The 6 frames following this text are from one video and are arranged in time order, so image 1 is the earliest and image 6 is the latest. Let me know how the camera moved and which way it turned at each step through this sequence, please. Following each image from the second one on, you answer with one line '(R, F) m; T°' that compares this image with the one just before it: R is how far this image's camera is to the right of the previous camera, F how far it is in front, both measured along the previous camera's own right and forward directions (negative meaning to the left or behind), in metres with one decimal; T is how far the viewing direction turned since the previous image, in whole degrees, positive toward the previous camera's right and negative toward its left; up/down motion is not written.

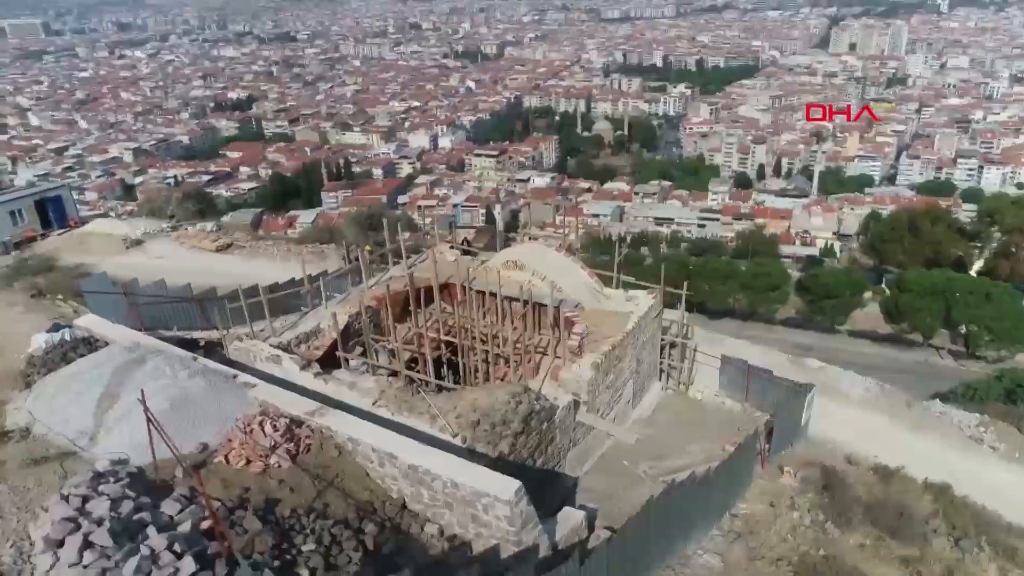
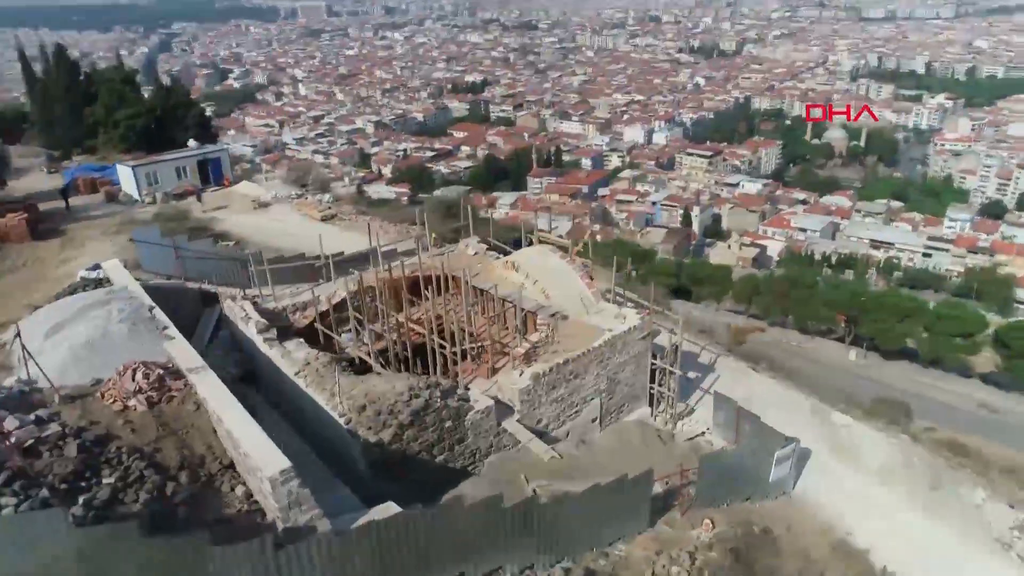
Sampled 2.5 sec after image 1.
(+3.3, +0.4) m; -16°
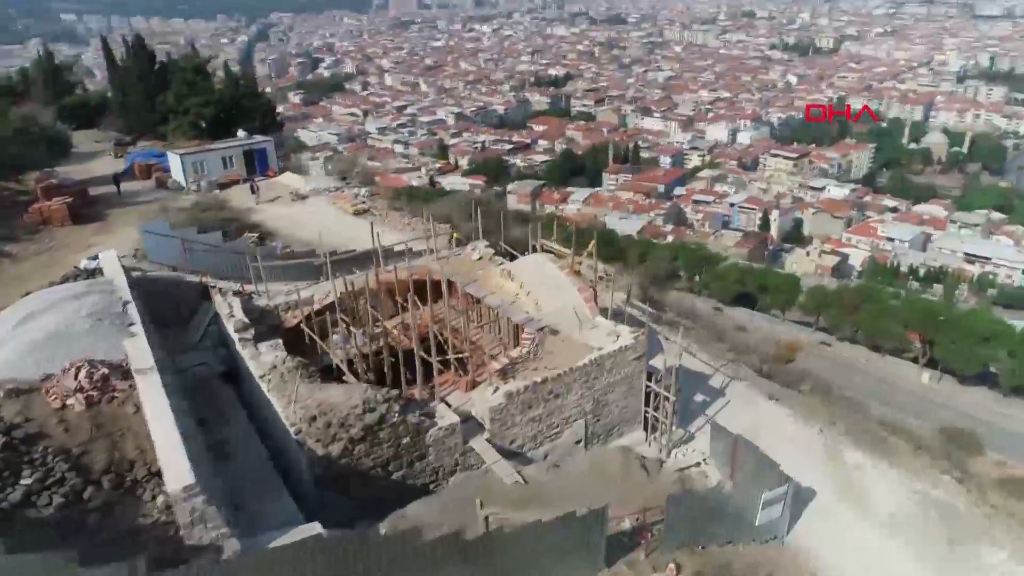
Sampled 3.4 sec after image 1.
(+1.2, +0.5) m; -6°
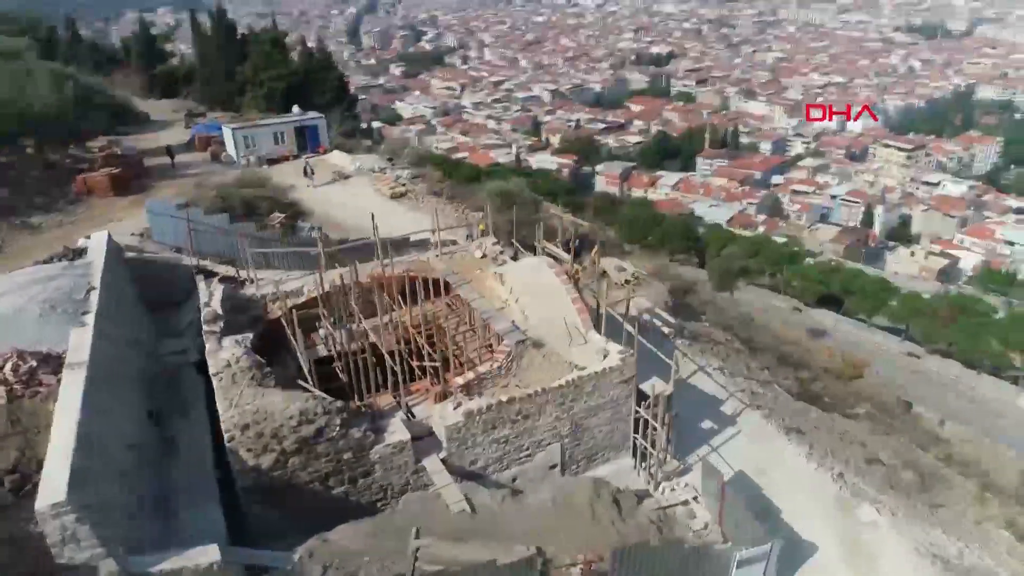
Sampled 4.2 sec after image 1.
(+1.4, +0.8) m; -7°
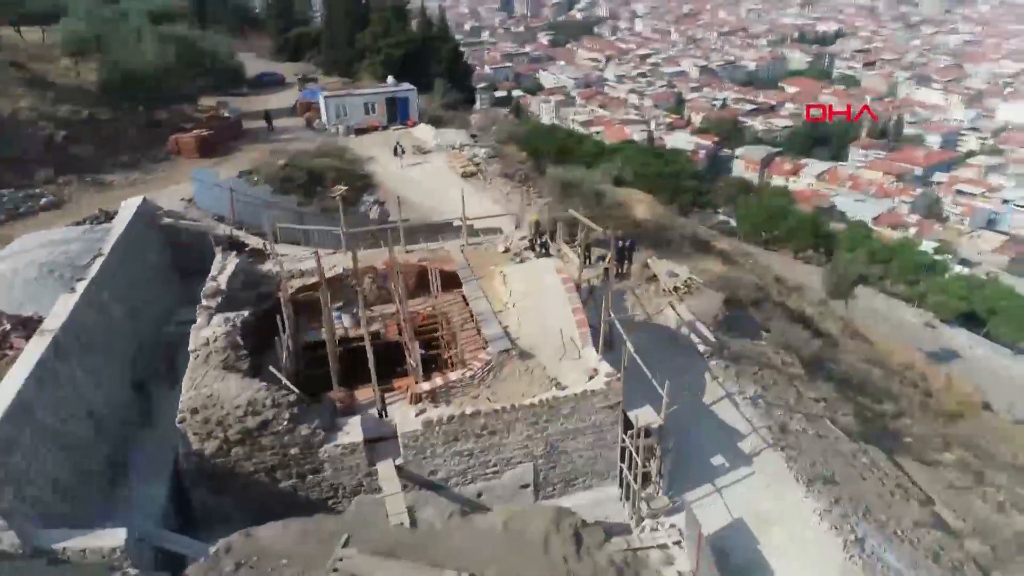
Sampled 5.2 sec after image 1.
(+1.7, +0.7) m; -10°
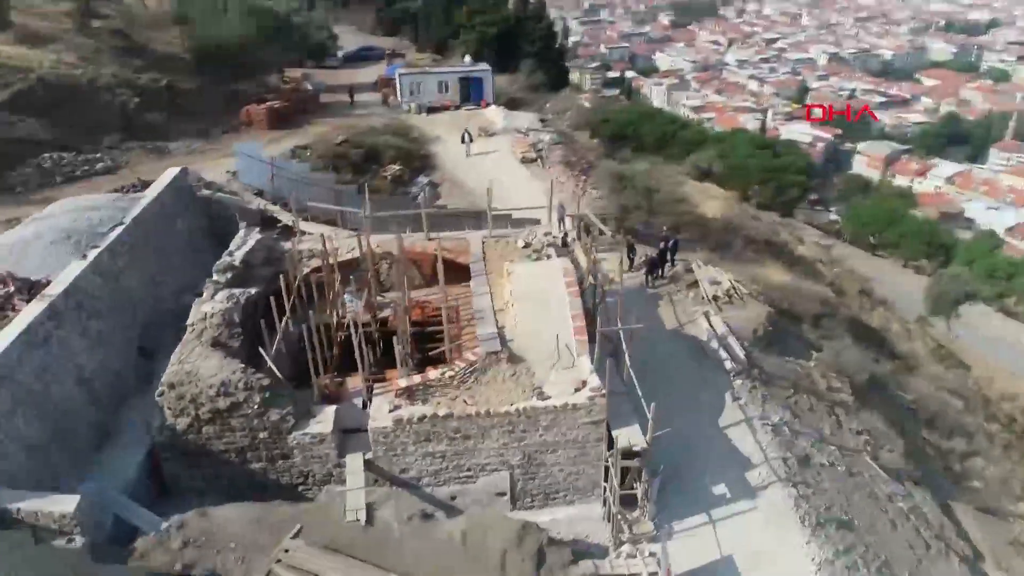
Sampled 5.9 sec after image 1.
(+1.3, +0.5) m; -8°
